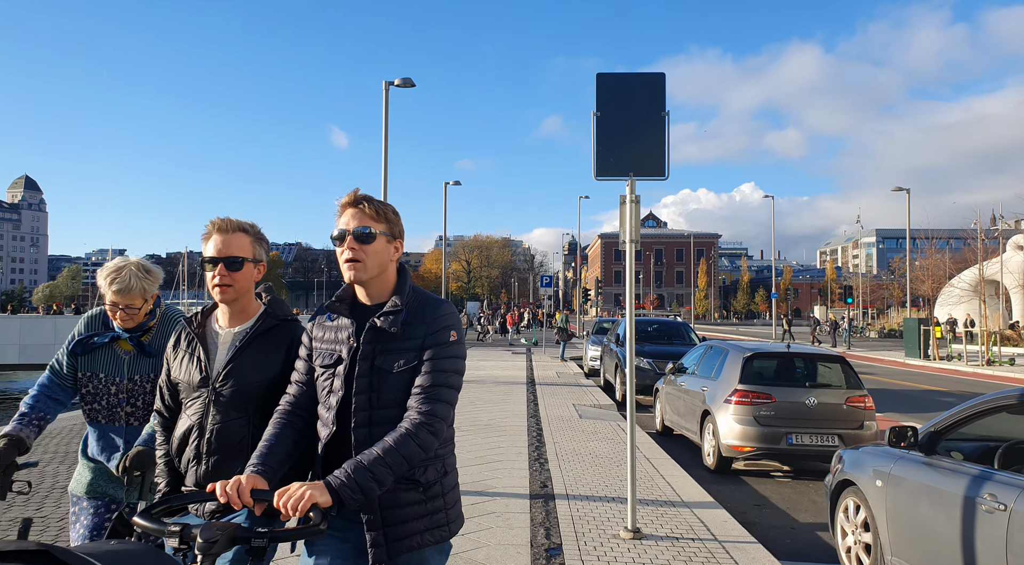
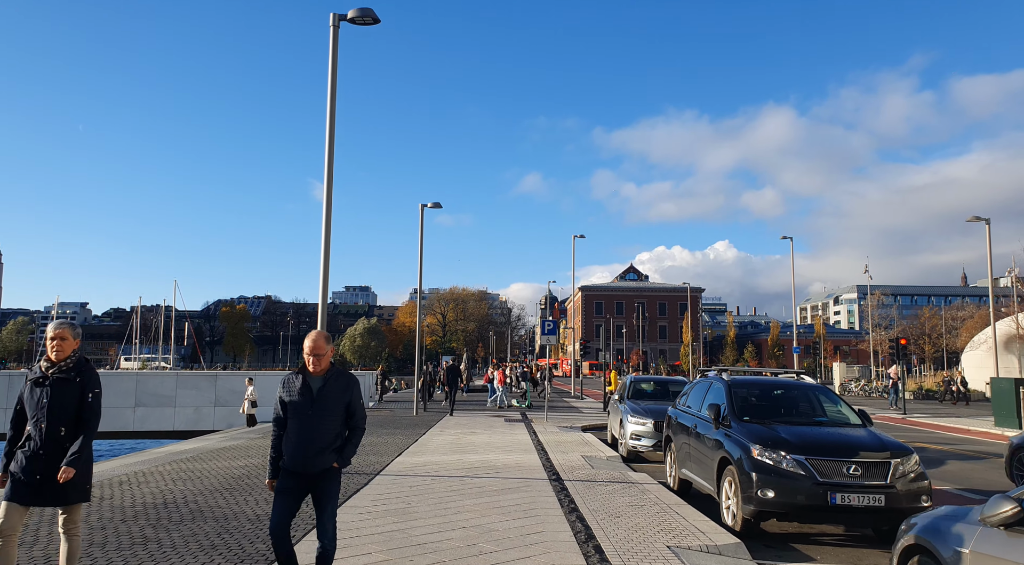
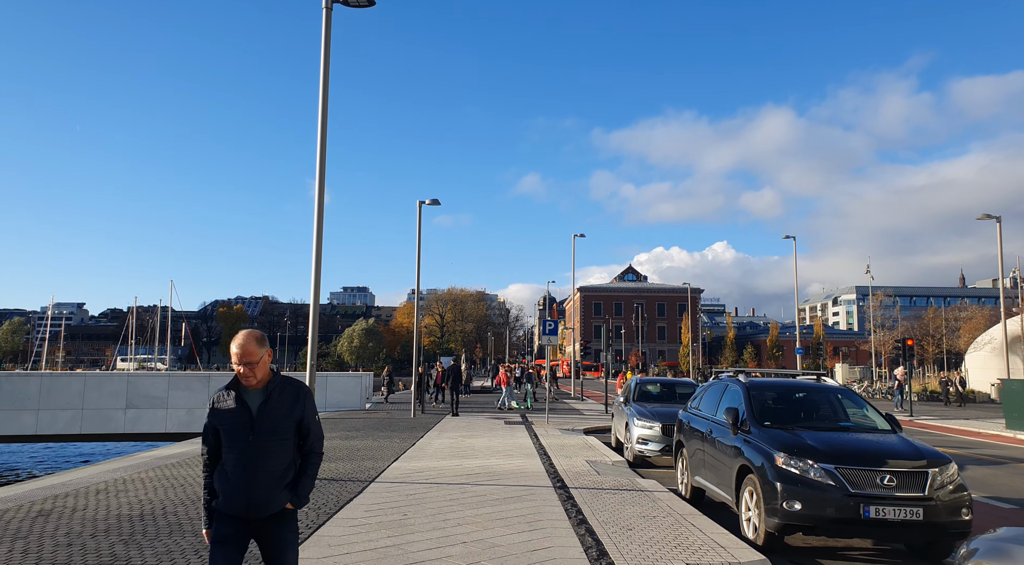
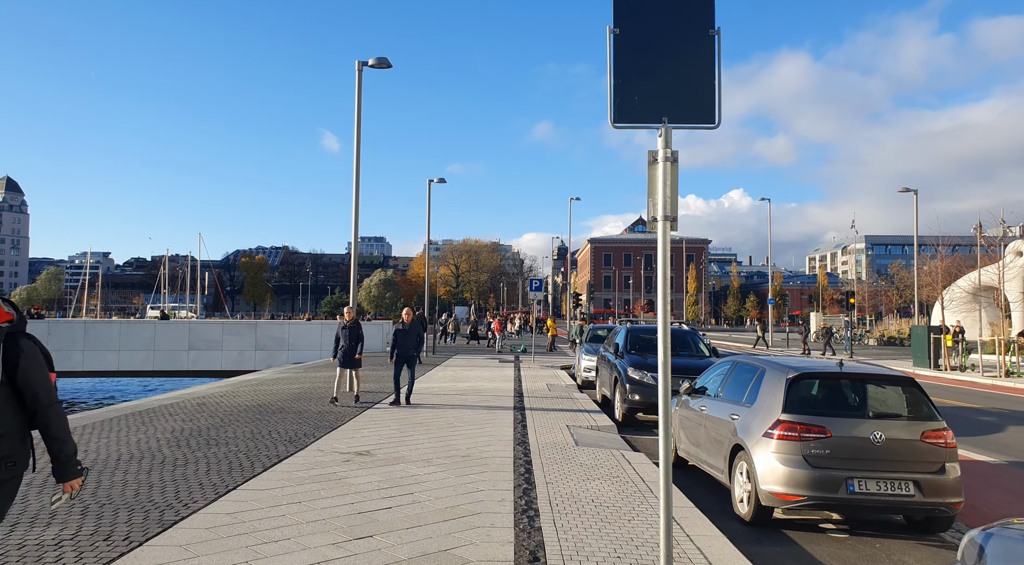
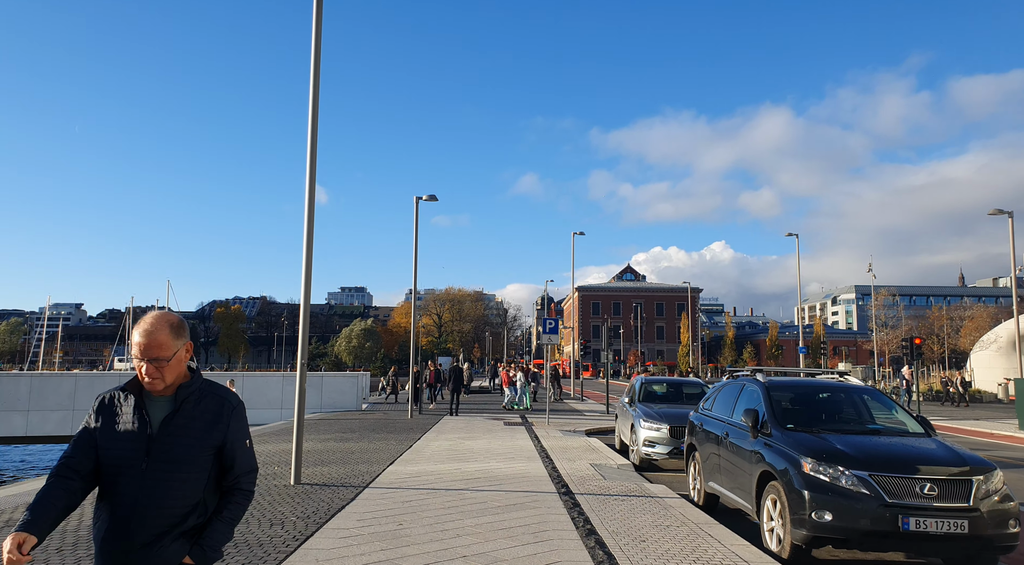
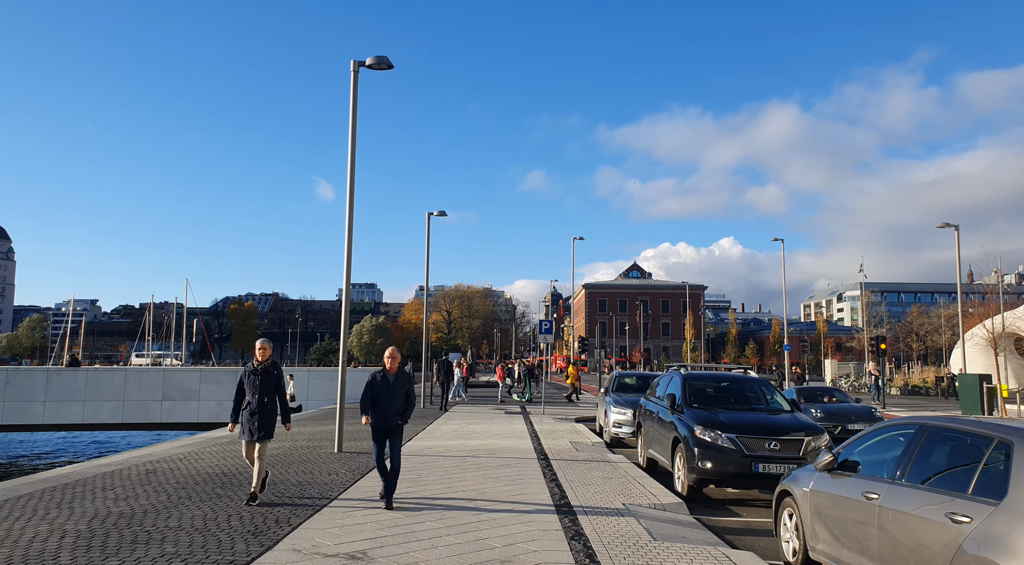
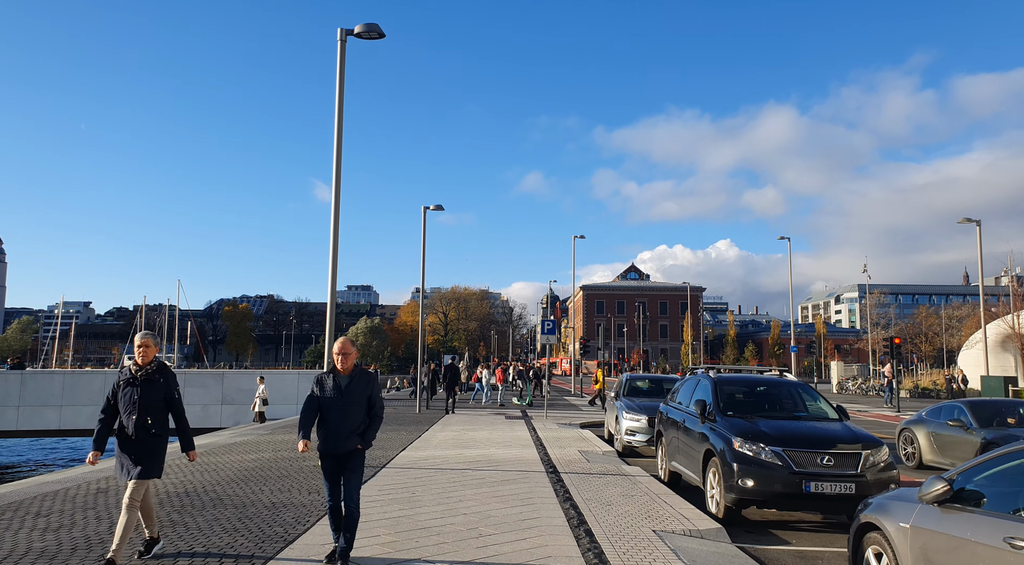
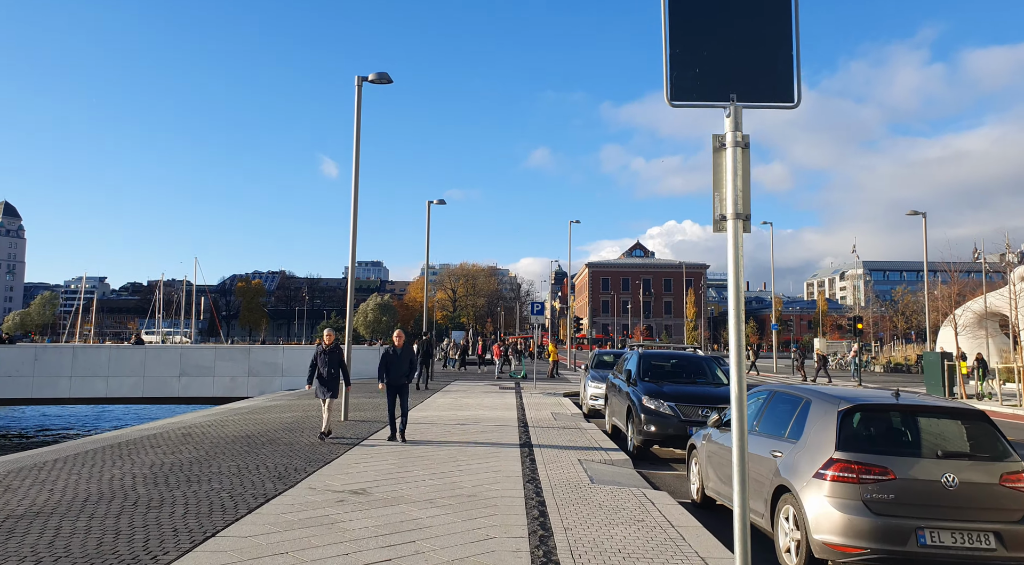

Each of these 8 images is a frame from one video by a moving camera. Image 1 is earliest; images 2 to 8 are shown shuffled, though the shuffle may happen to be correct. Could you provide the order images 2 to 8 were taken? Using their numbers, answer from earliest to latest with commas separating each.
4, 8, 6, 7, 2, 3, 5
